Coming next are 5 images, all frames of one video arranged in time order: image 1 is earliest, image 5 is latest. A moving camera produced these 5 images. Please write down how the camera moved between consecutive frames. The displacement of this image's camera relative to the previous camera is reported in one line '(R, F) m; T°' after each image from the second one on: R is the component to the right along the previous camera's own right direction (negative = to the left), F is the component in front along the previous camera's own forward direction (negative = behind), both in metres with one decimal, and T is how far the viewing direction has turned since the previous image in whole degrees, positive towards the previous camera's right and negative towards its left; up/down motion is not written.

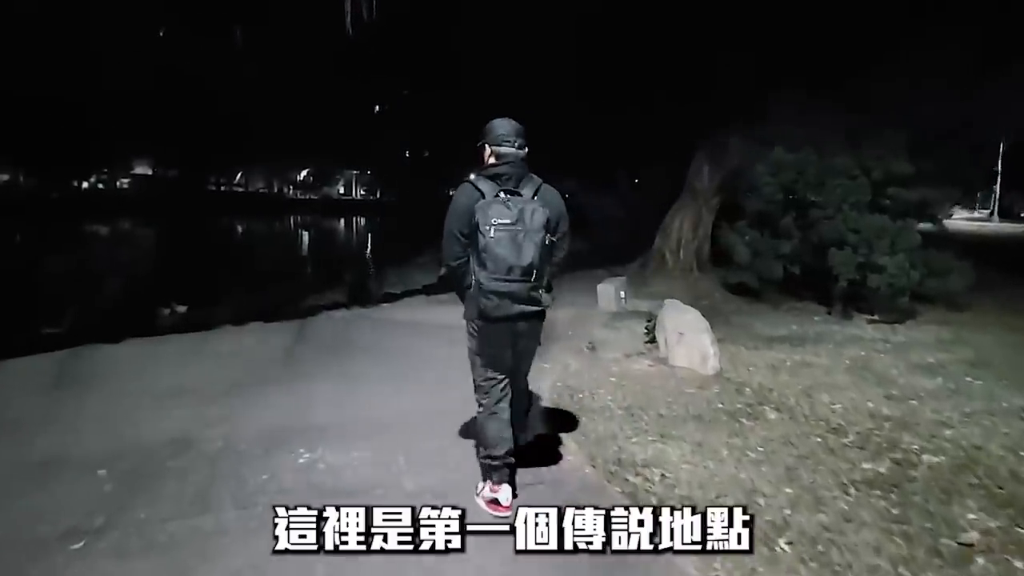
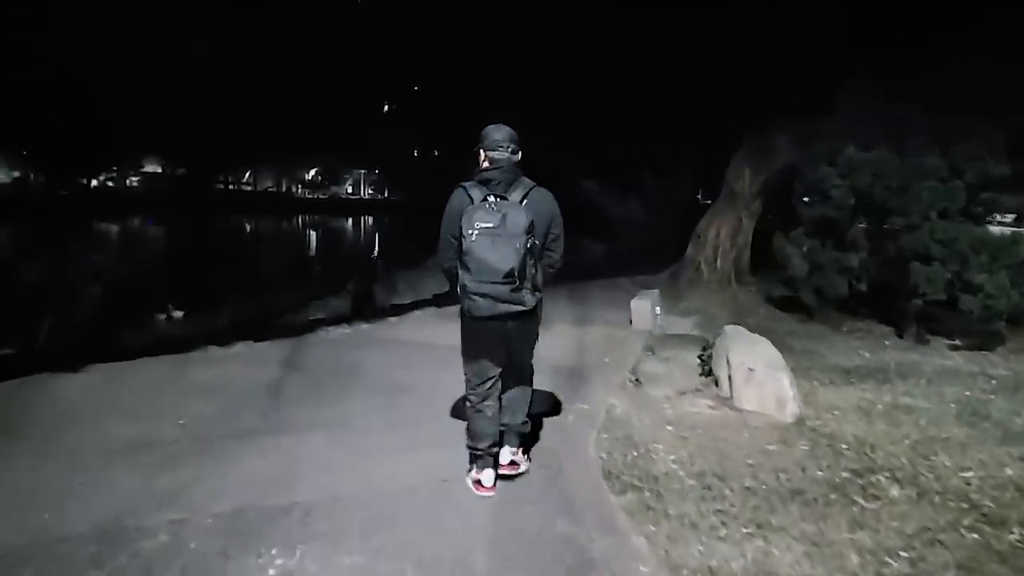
(-0.2, +1.4) m; -1°
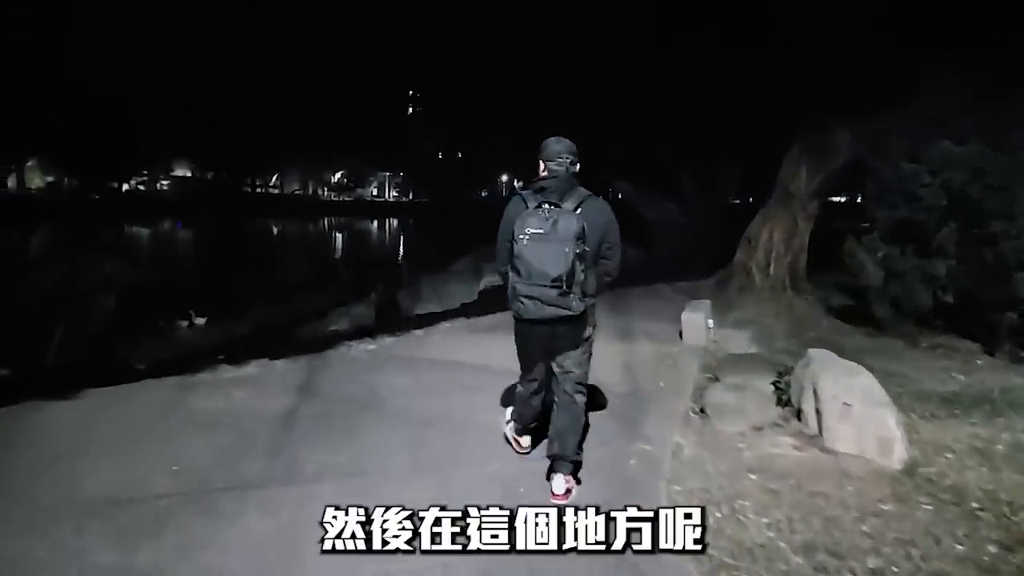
(-0.2, +0.9) m; -2°
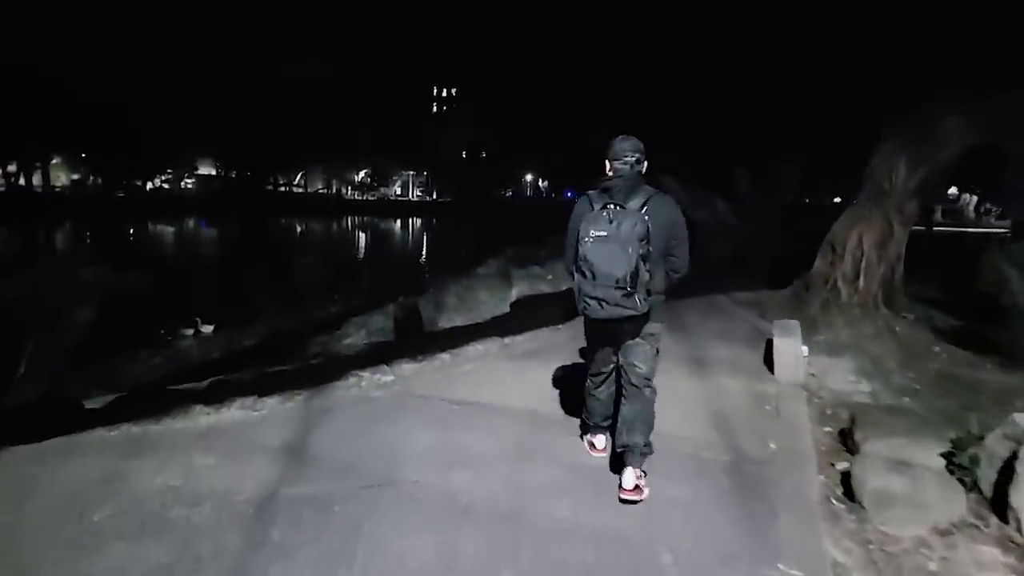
(-0.3, +1.8) m; -2°
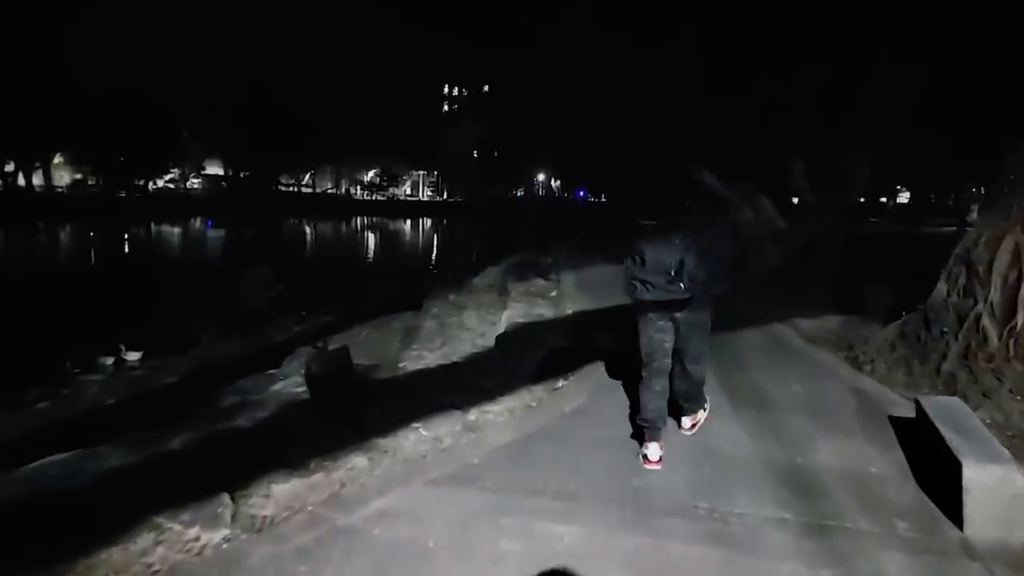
(+0.4, +3.7) m; -1°
